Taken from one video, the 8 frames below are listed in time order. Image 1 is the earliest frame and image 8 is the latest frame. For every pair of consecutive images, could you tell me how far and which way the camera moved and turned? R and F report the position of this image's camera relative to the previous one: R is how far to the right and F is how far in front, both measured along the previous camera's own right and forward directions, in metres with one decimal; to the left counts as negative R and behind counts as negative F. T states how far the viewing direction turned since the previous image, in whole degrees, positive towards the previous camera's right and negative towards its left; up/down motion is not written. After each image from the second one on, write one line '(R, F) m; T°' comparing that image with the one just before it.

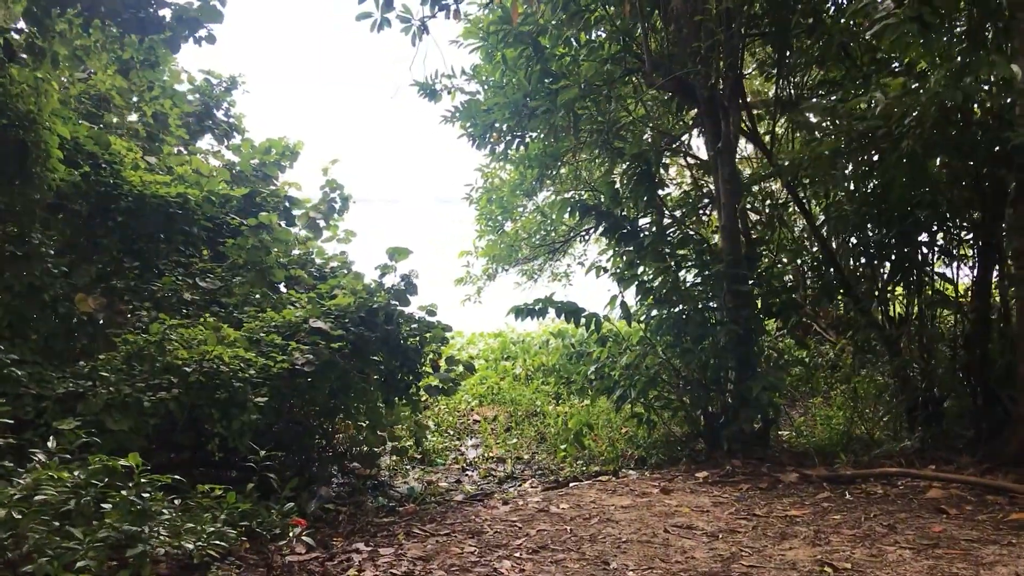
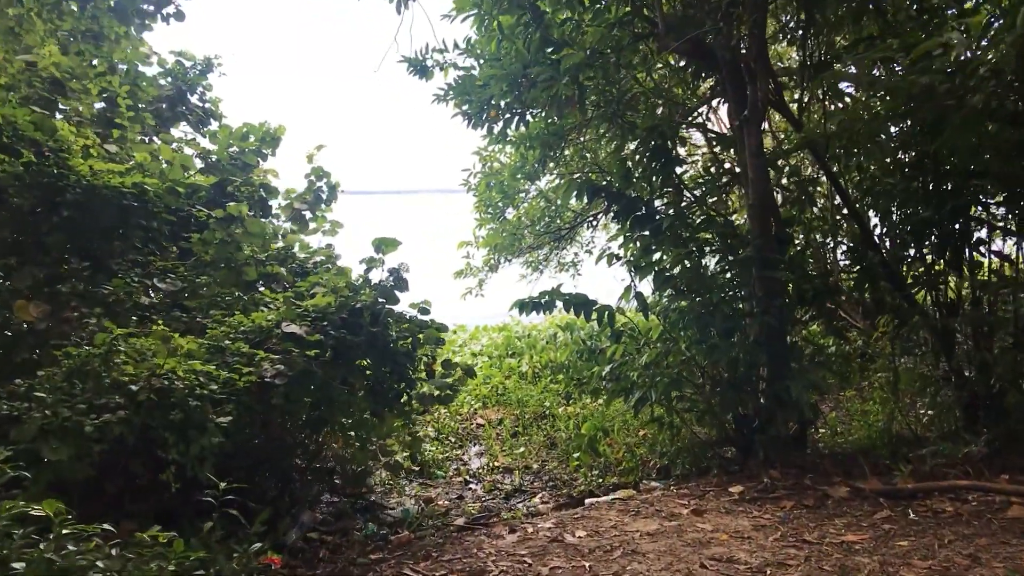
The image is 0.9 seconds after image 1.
(0.0, +0.3) m; 0°
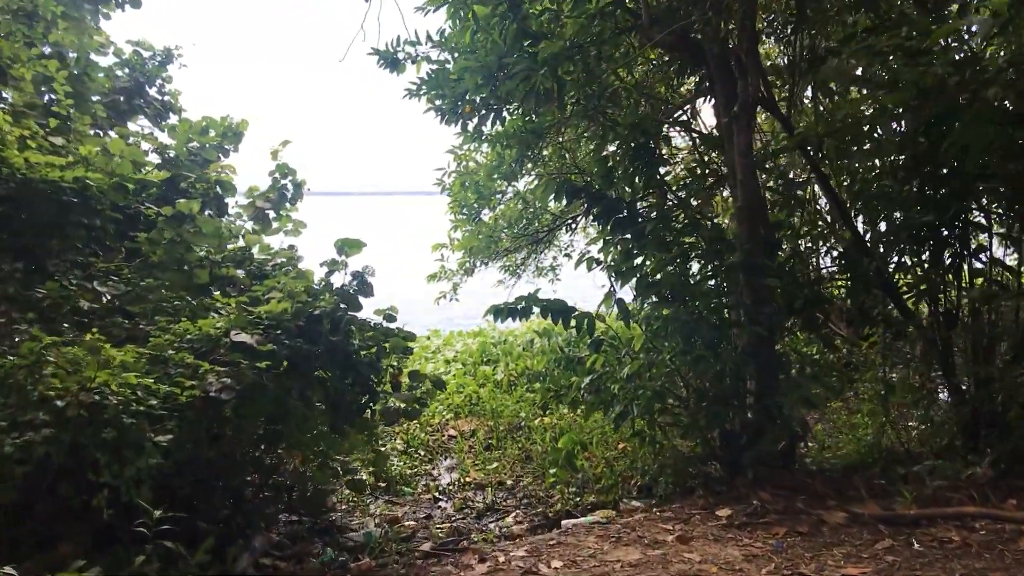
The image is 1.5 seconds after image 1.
(0.0, +0.2) m; +1°
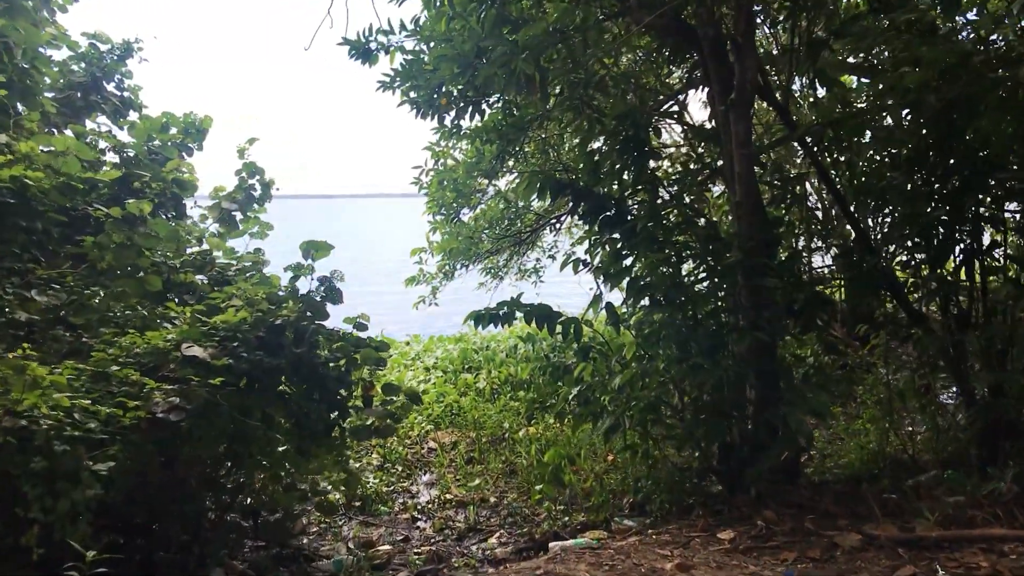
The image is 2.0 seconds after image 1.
(0.0, +0.2) m; +1°
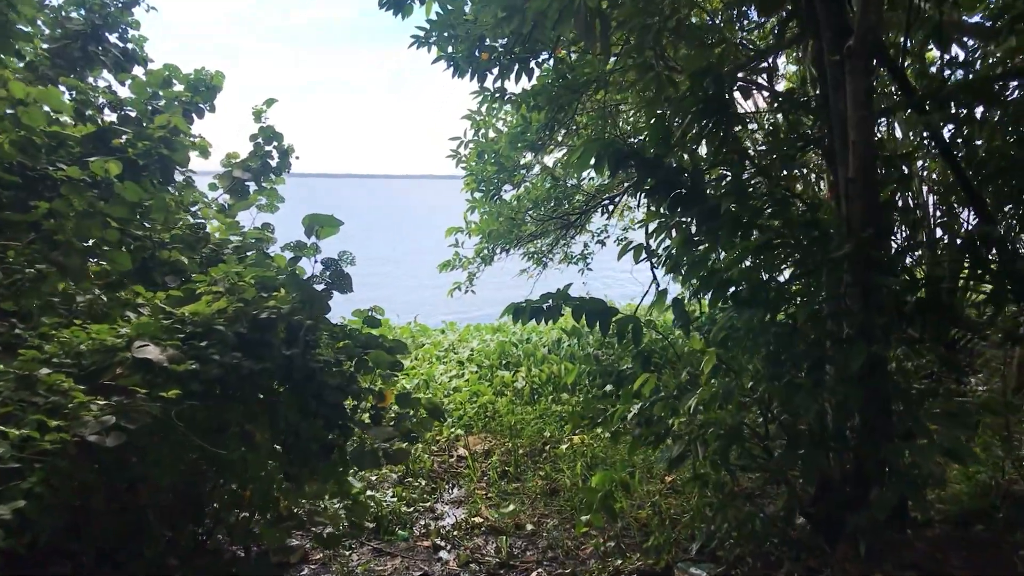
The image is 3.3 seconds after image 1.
(0.0, +0.4) m; -2°
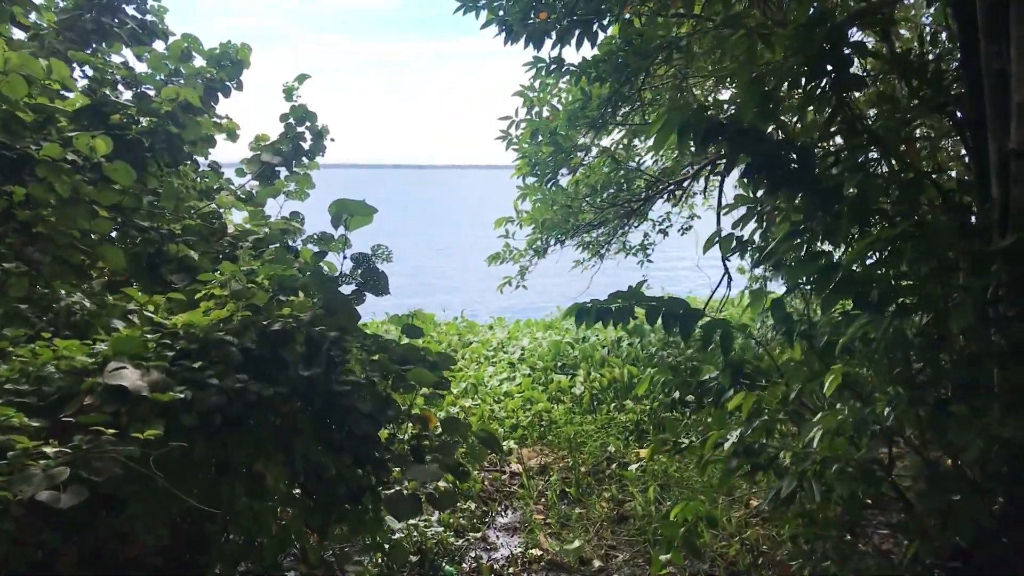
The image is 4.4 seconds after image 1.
(0.0, +0.3) m; -3°
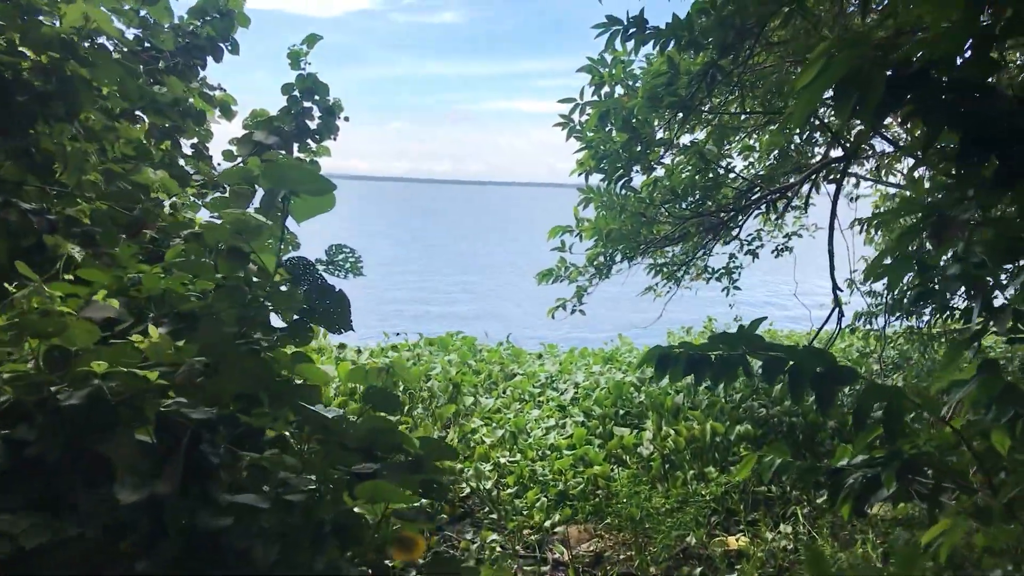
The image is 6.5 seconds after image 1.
(0.0, +0.6) m; -3°
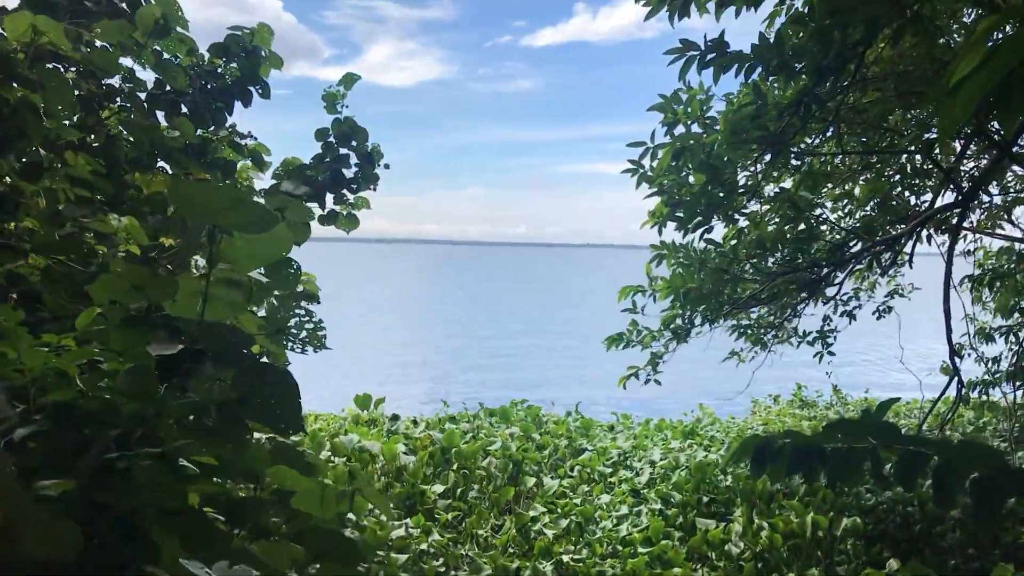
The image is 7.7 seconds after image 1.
(0.0, +0.3) m; -5°
